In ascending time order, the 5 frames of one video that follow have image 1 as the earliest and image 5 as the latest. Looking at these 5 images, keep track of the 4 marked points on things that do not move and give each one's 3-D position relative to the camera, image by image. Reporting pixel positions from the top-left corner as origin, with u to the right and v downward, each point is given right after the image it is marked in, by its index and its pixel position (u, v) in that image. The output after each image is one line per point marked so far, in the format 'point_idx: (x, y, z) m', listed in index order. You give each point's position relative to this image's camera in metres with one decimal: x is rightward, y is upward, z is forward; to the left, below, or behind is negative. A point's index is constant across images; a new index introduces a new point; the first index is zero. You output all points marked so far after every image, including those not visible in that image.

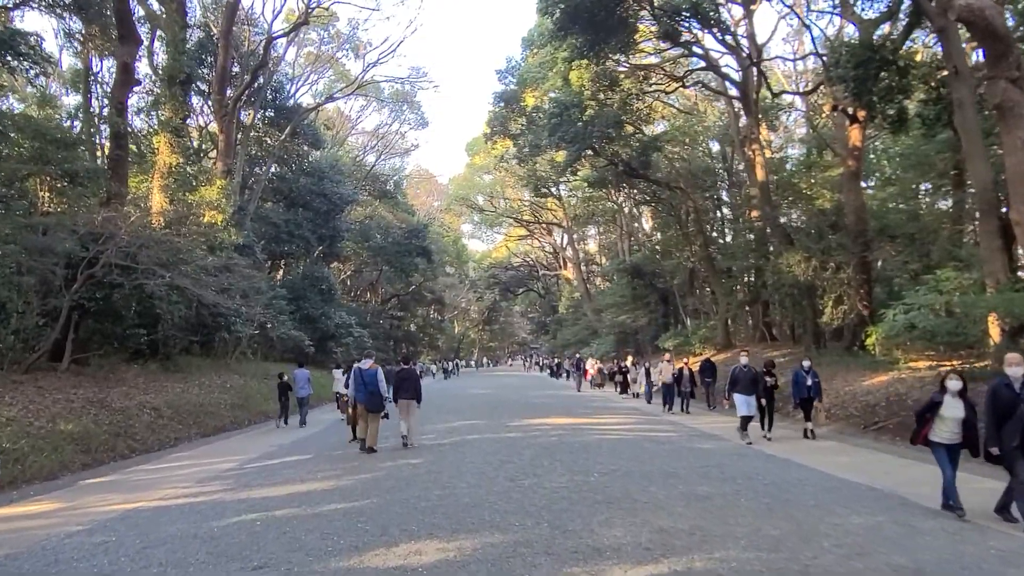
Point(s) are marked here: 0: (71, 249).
0: (-8.8, +0.8, +16.4) m
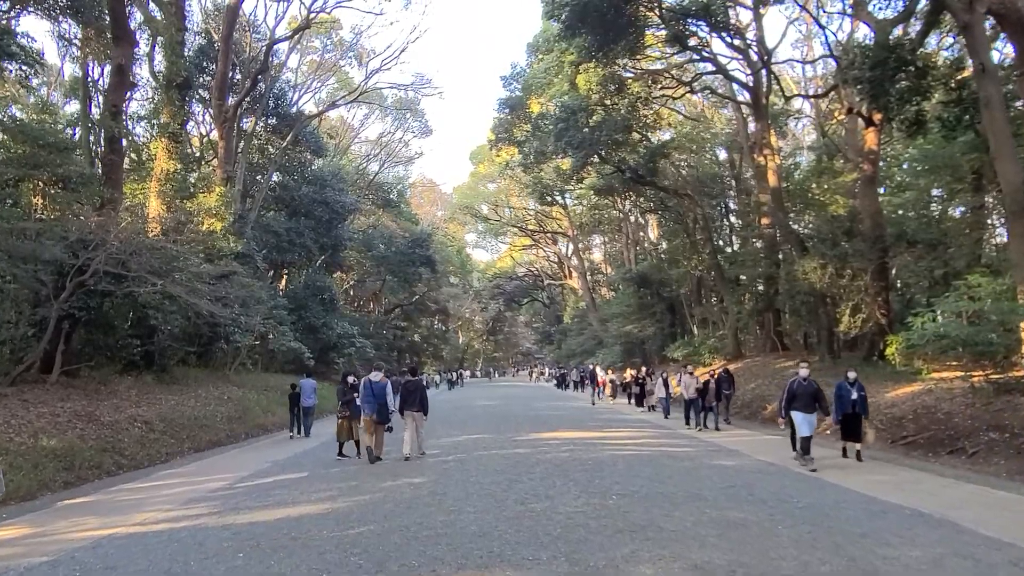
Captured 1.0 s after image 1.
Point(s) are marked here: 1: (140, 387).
0: (-8.6, +0.6, +15.7) m
1: (-8.9, -2.4, +19.8) m
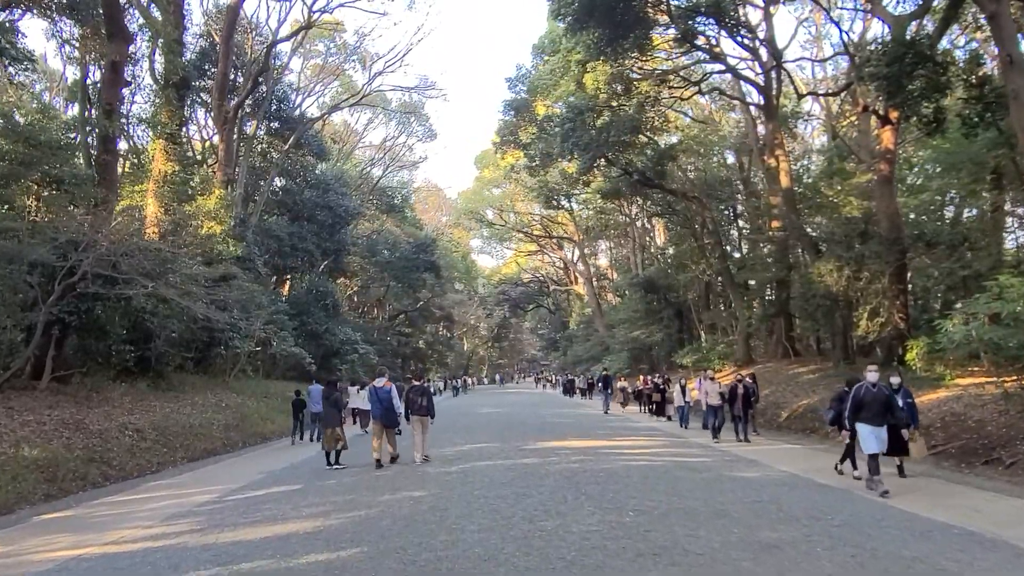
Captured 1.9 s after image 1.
0: (-8.5, +0.6, +15.1) m
1: (-8.7, -2.5, +19.2) m
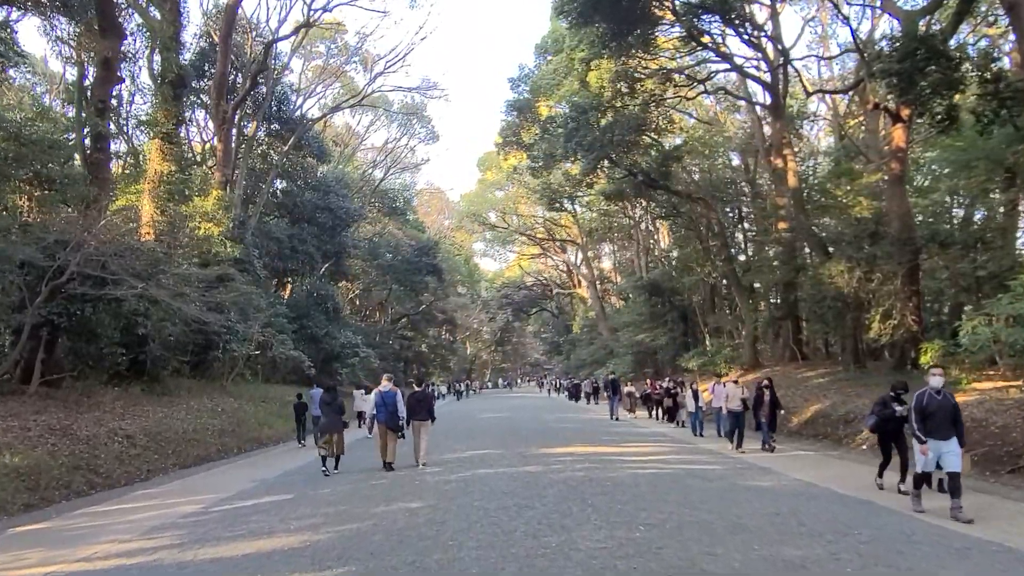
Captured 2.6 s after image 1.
0: (-8.5, +0.5, +14.6) m
1: (-8.7, -2.5, +18.7) m
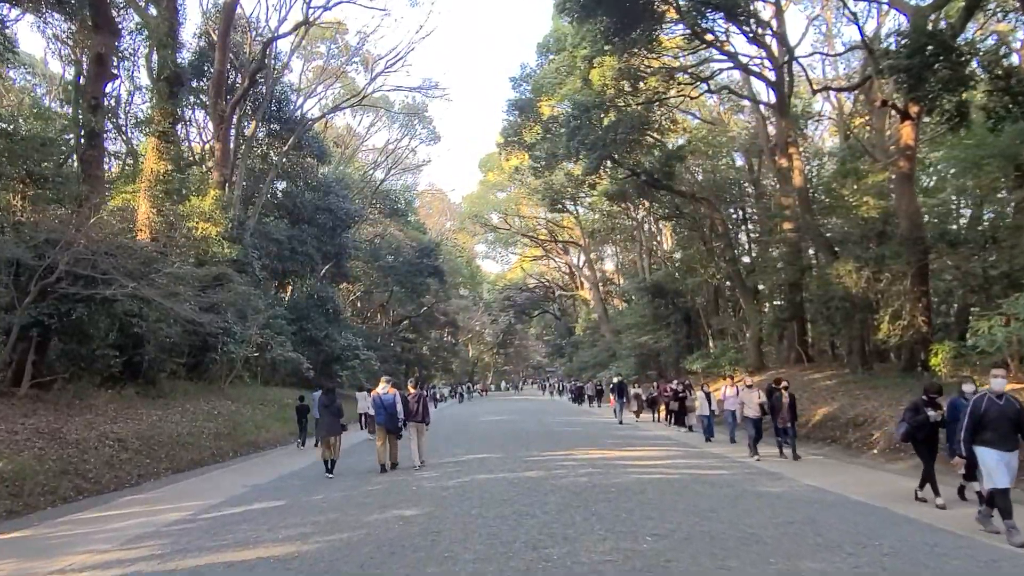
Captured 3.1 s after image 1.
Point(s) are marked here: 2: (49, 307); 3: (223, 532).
0: (-8.5, +0.6, +14.3) m
1: (-8.6, -2.5, +18.3) m
2: (-9.1, -0.4, +16.3) m
3: (-2.8, -2.4, +8.1) m
